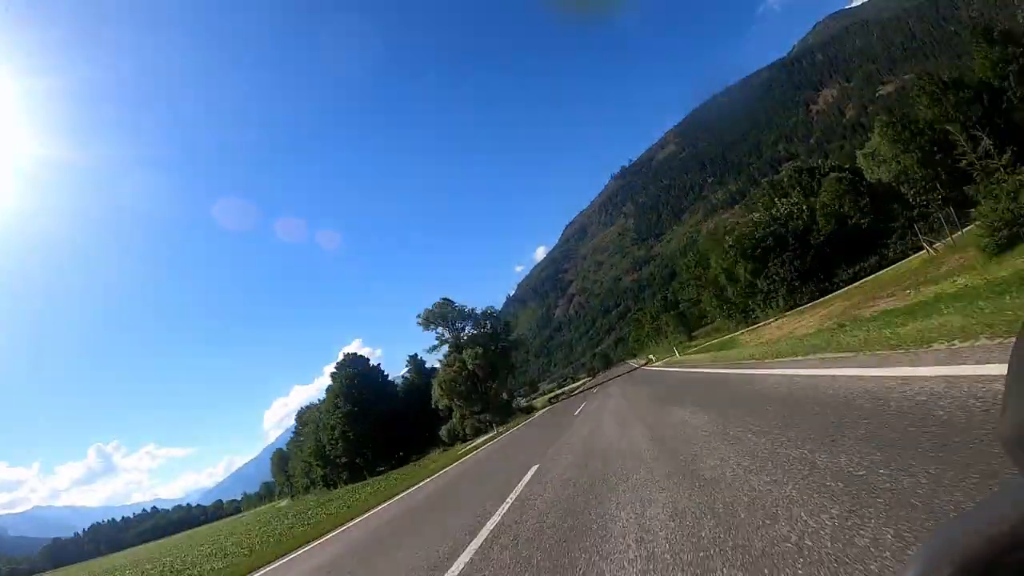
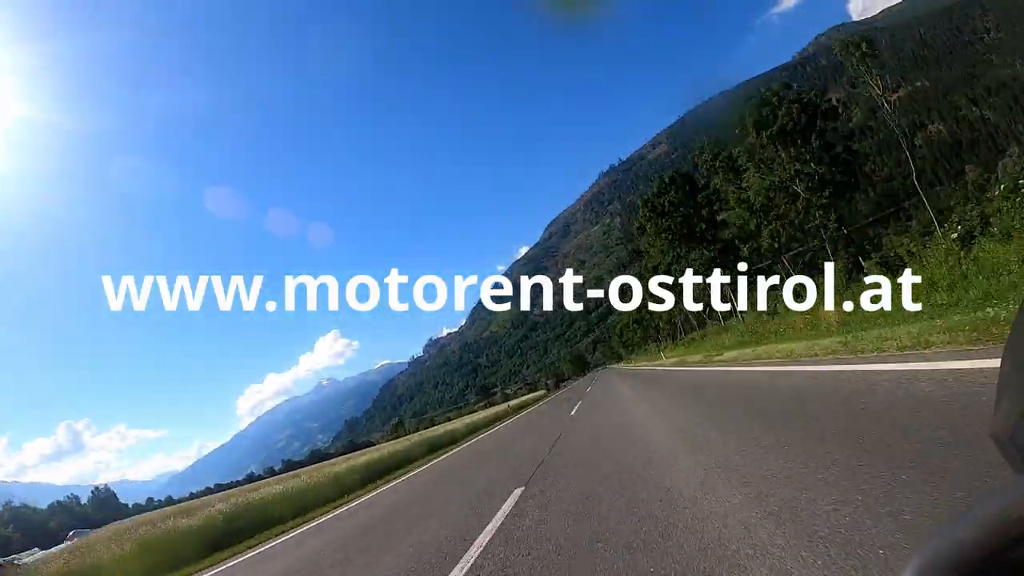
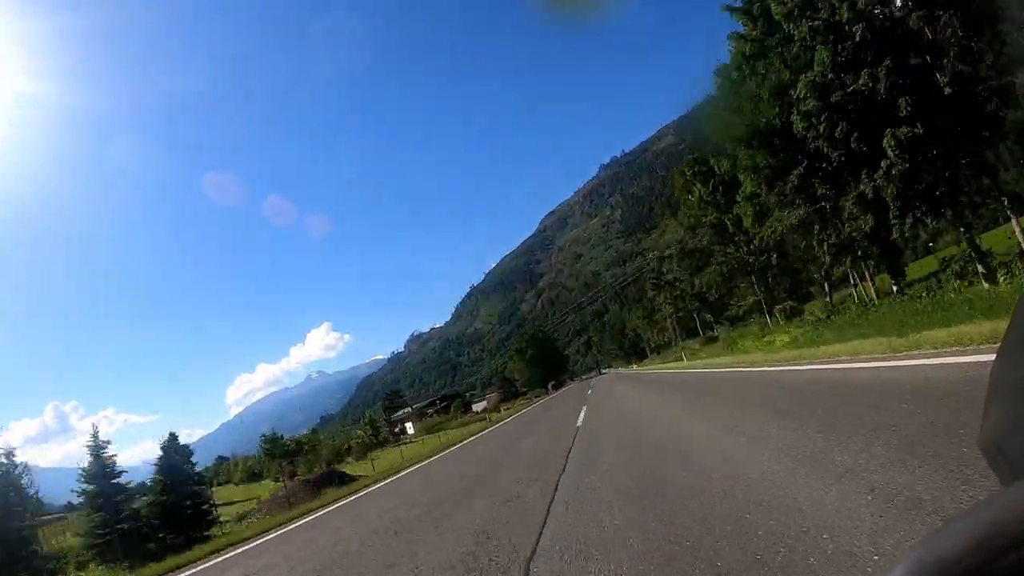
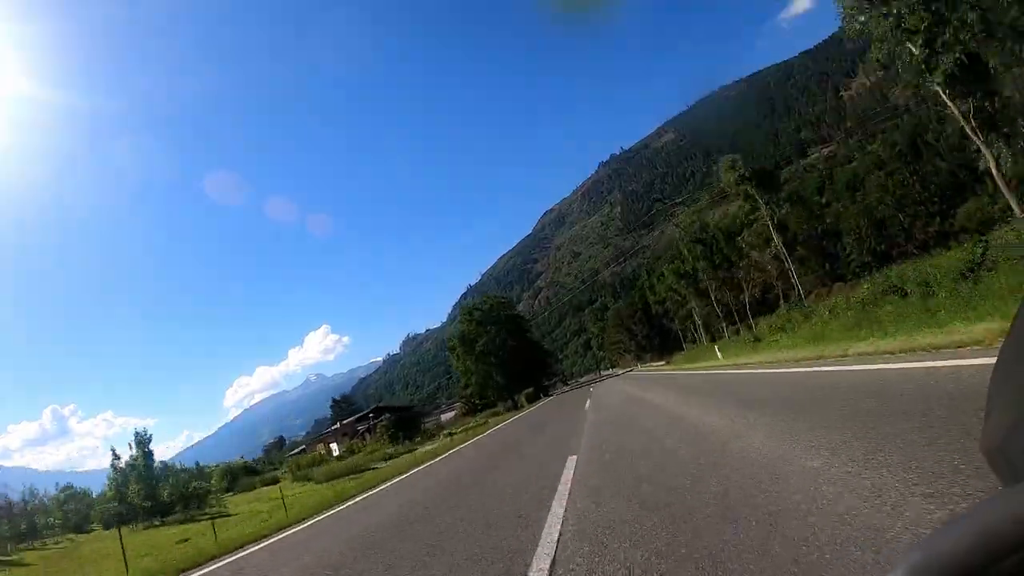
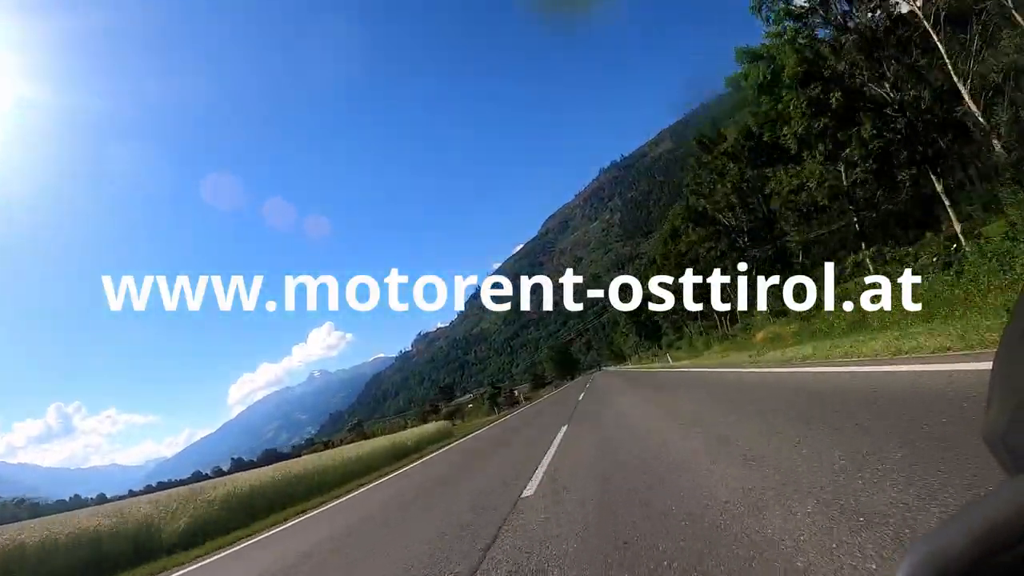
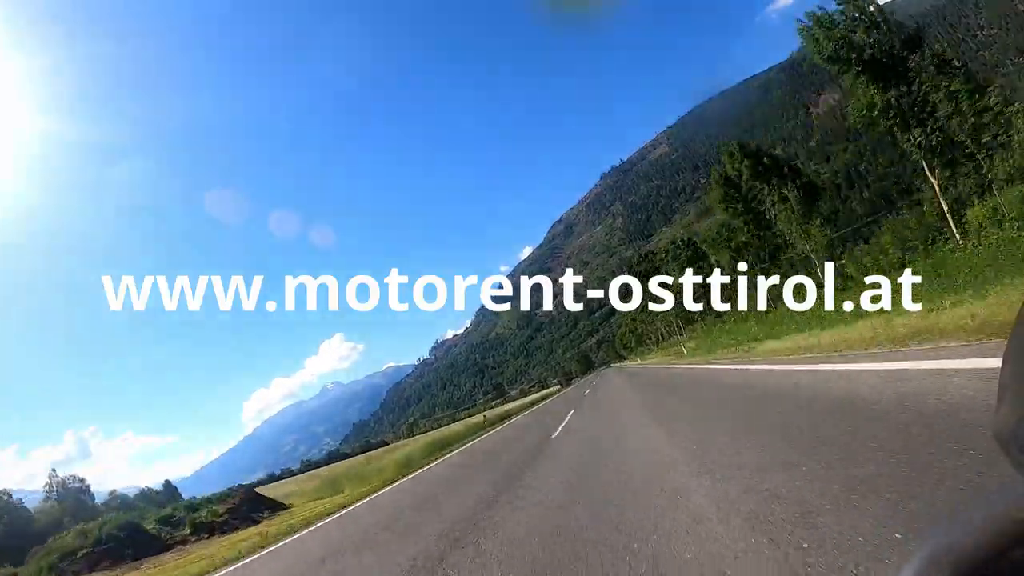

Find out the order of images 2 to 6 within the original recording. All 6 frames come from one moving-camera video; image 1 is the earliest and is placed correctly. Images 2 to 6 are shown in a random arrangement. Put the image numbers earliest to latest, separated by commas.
6, 2, 5, 3, 4
